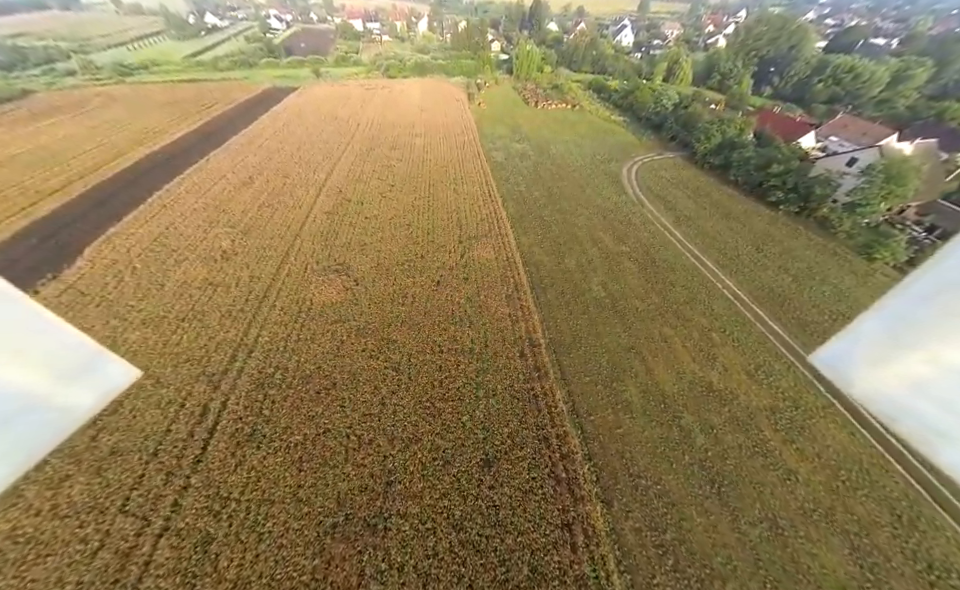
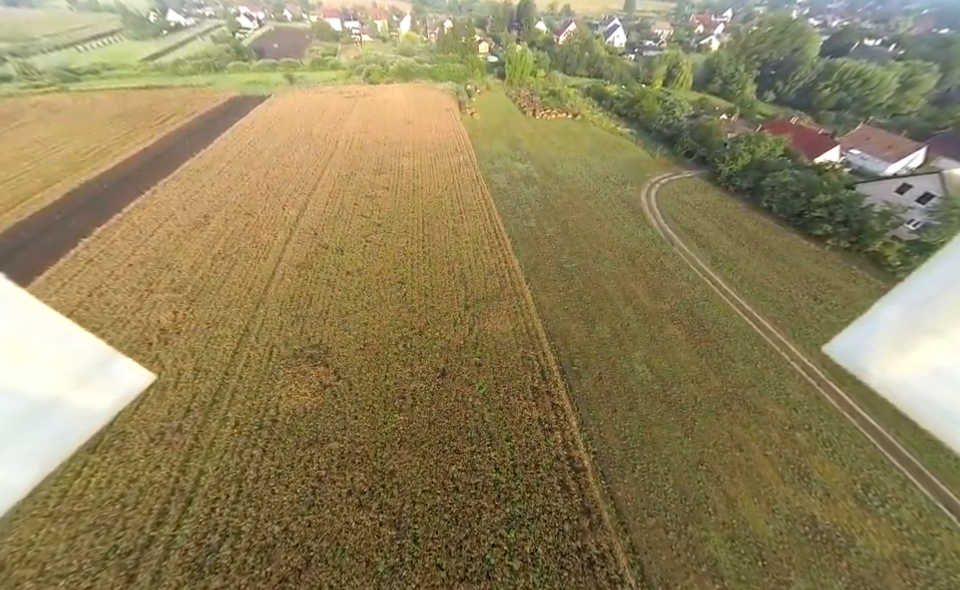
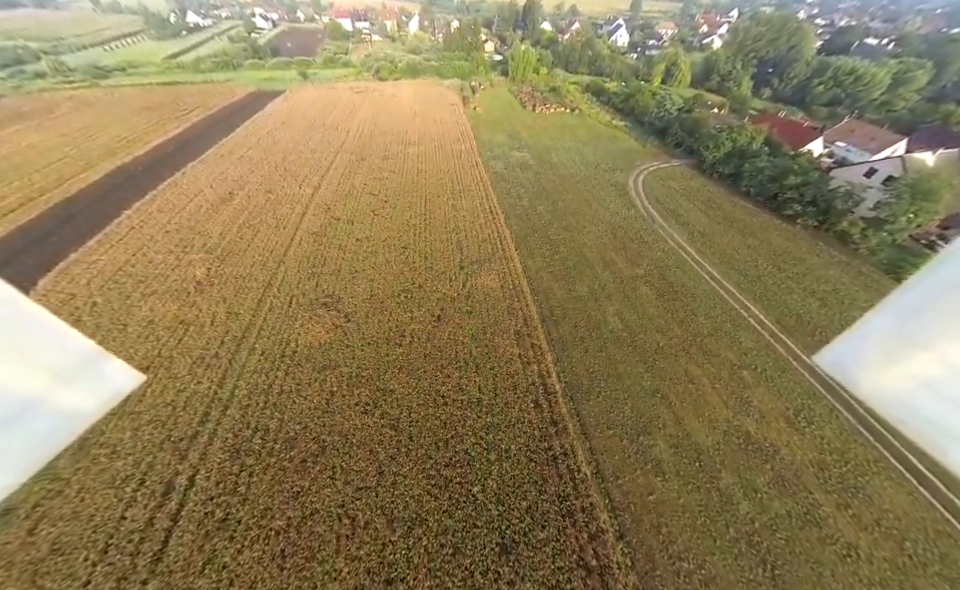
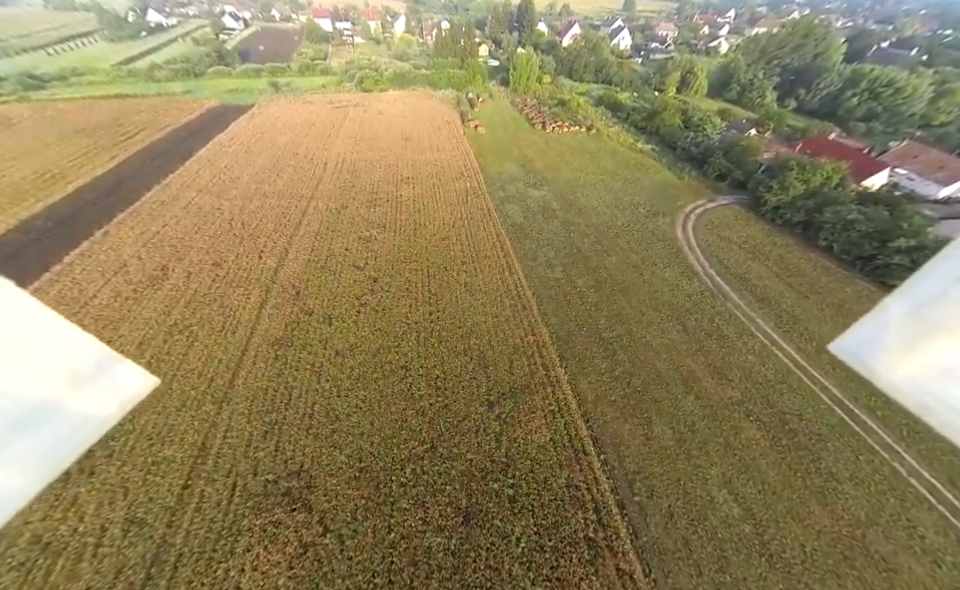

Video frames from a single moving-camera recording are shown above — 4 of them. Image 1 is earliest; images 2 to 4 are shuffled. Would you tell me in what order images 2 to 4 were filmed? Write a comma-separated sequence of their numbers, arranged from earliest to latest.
3, 2, 4
